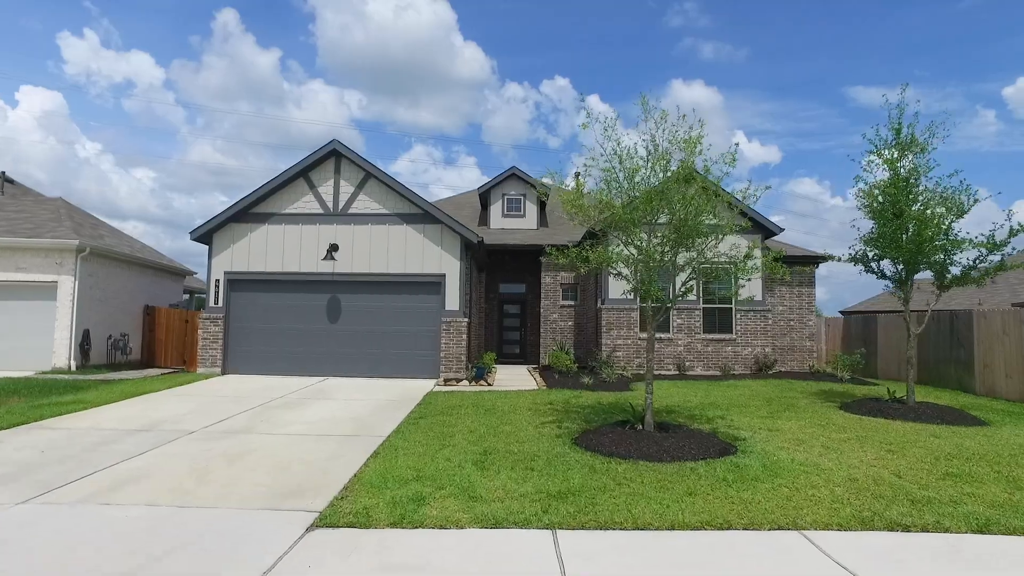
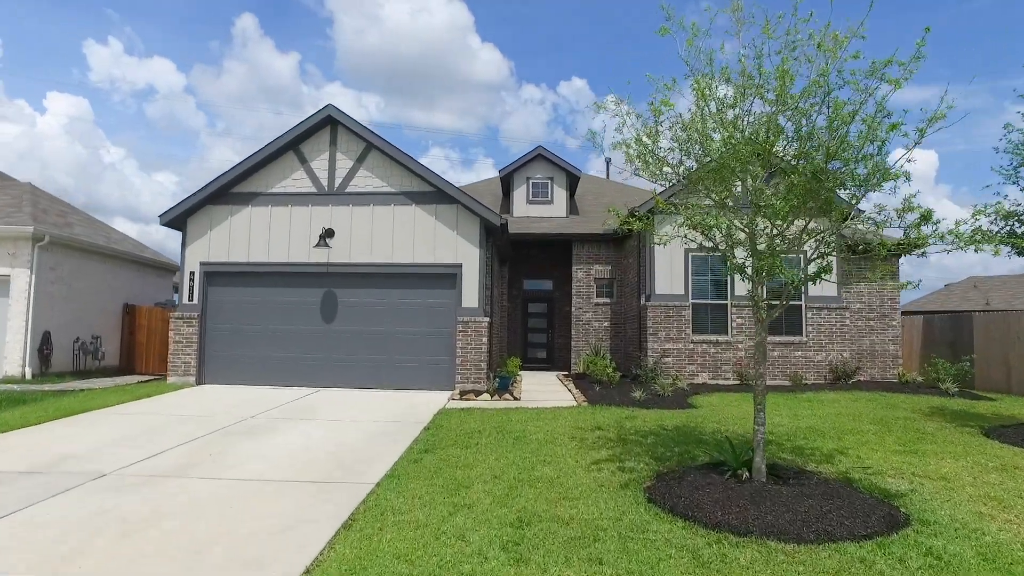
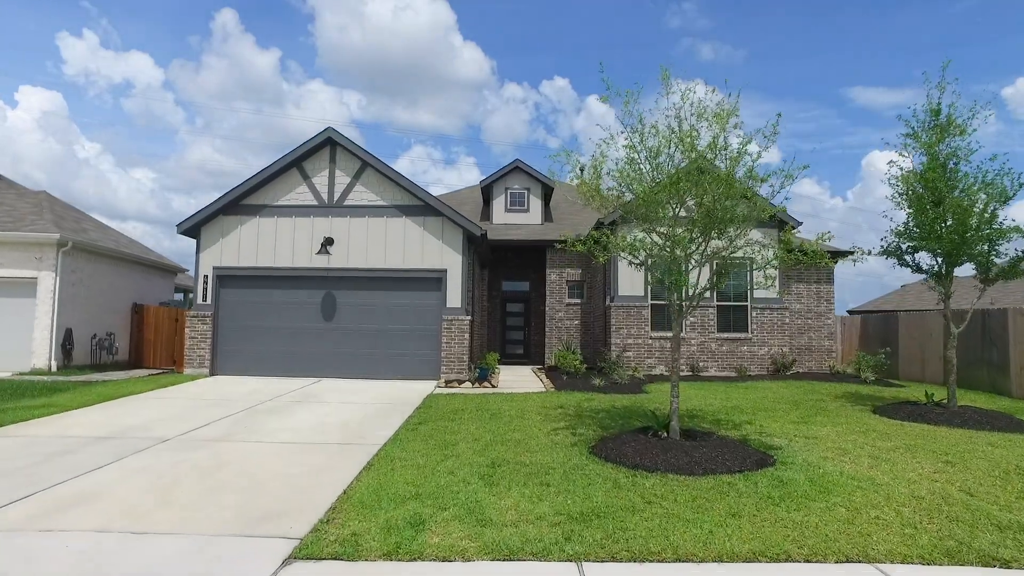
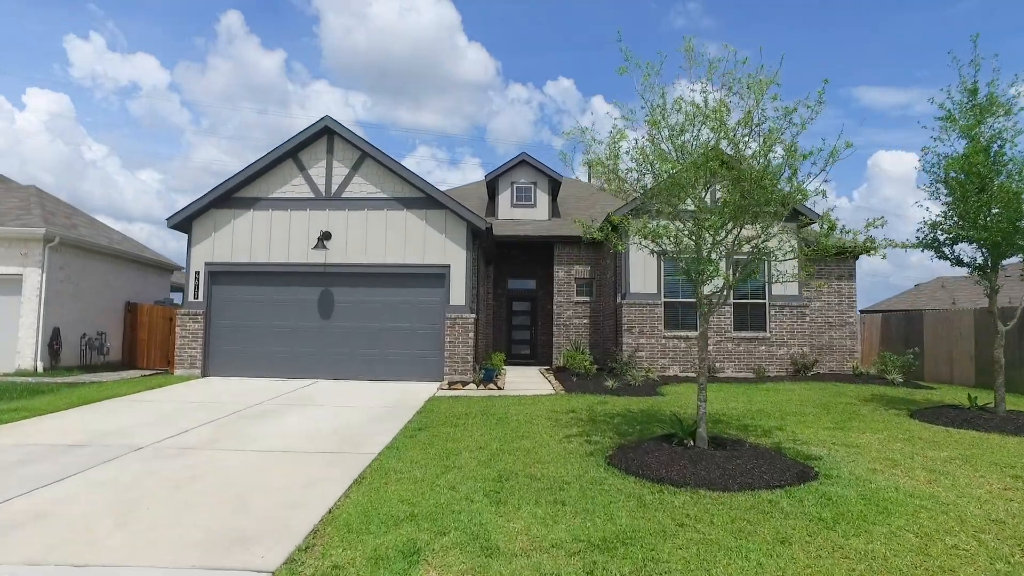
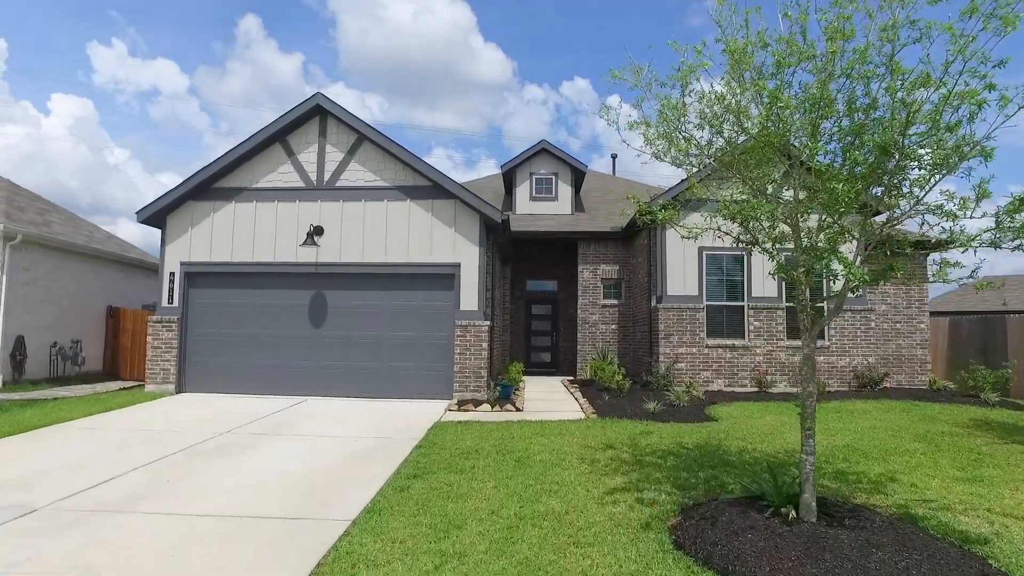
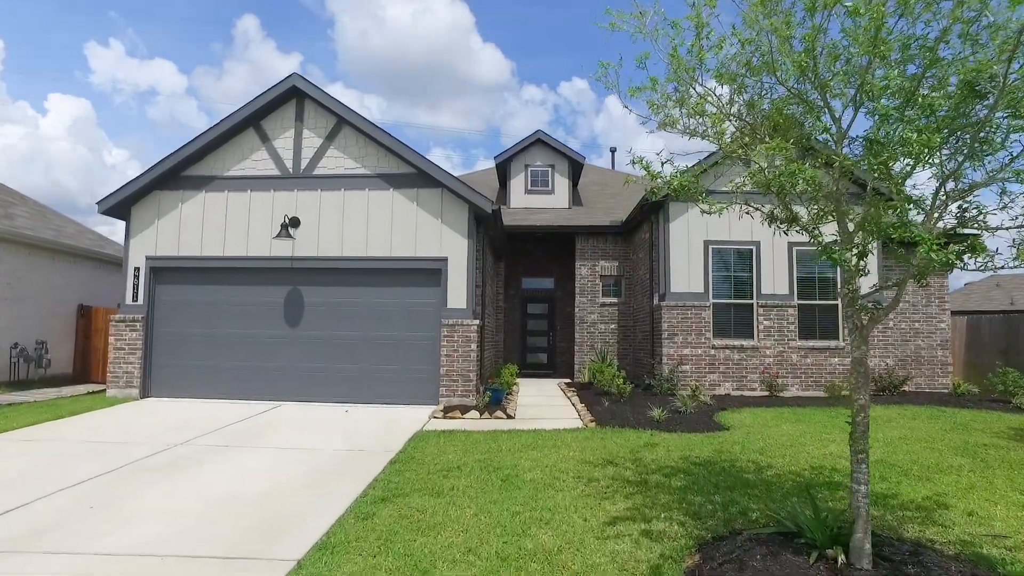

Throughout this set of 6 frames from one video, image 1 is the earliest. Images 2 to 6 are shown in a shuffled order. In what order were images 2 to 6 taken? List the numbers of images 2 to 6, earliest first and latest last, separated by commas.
3, 4, 2, 5, 6
